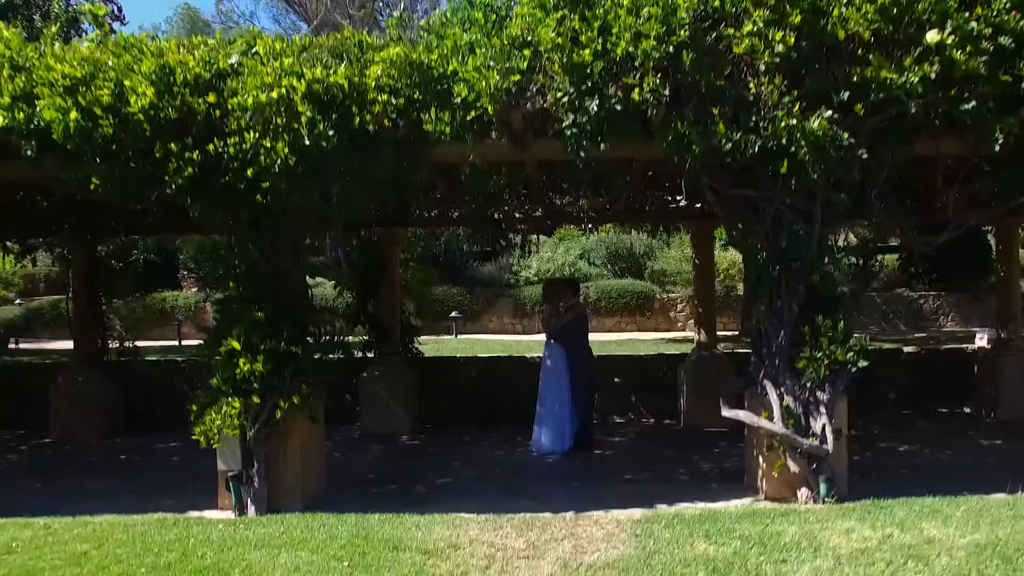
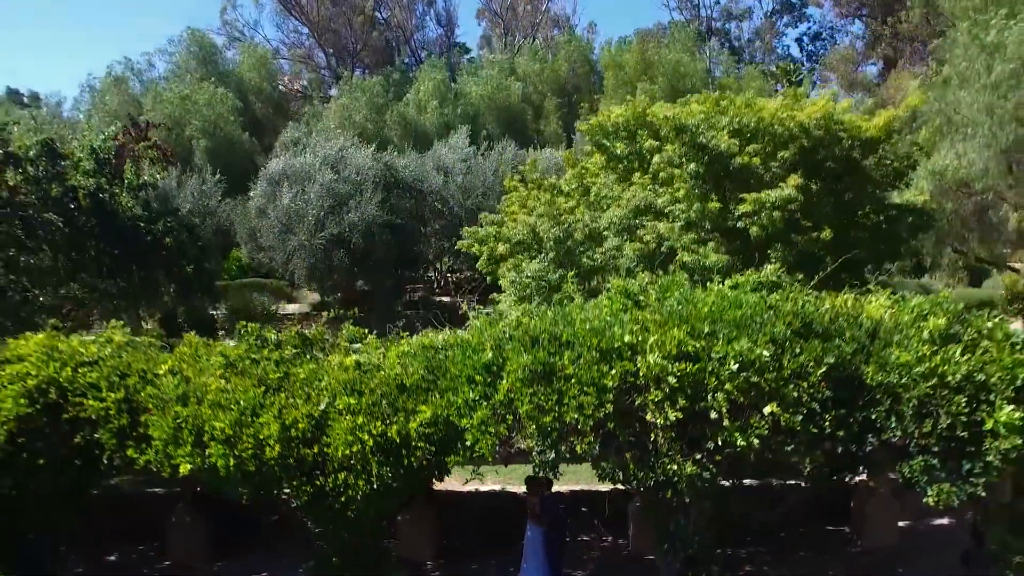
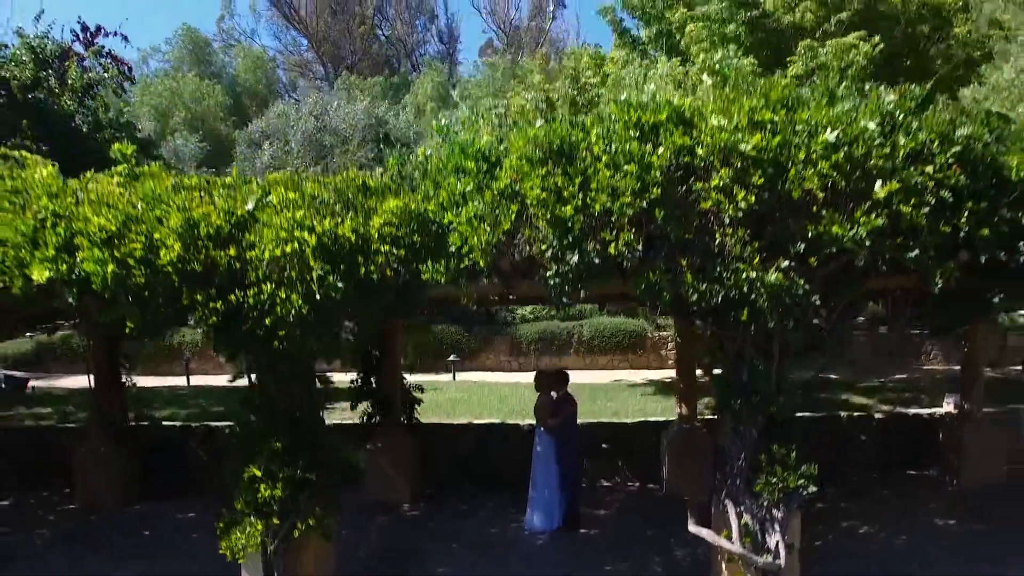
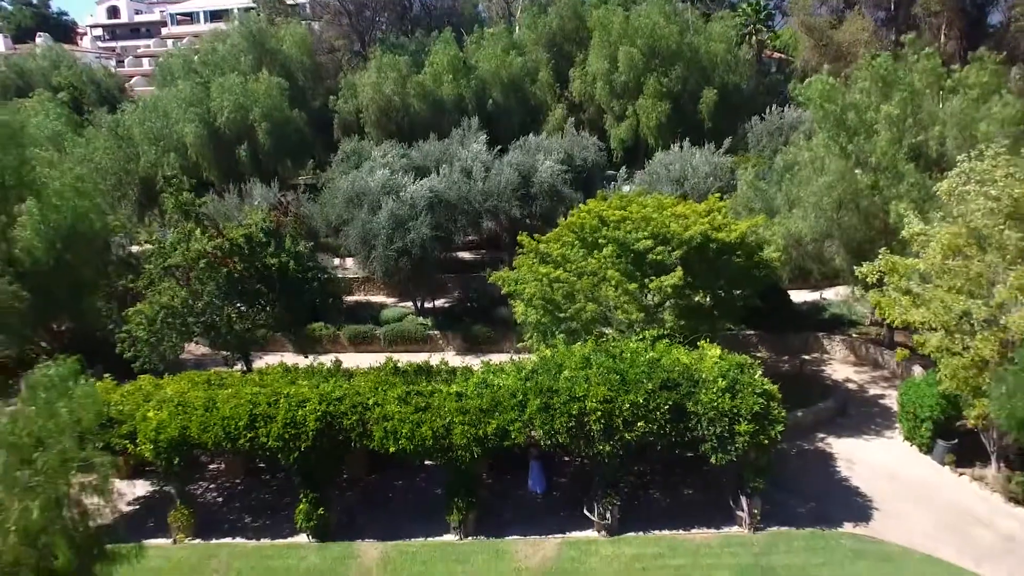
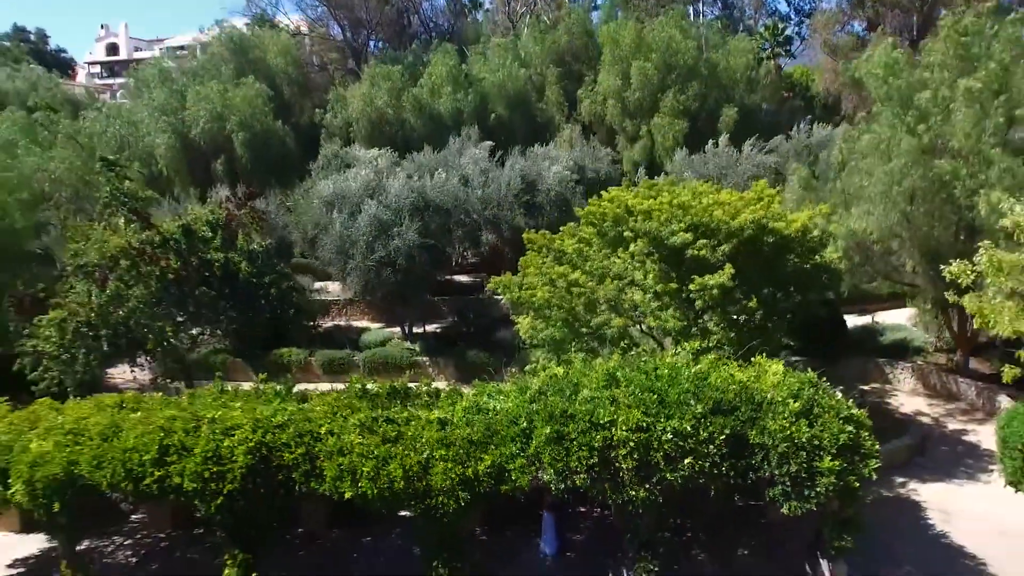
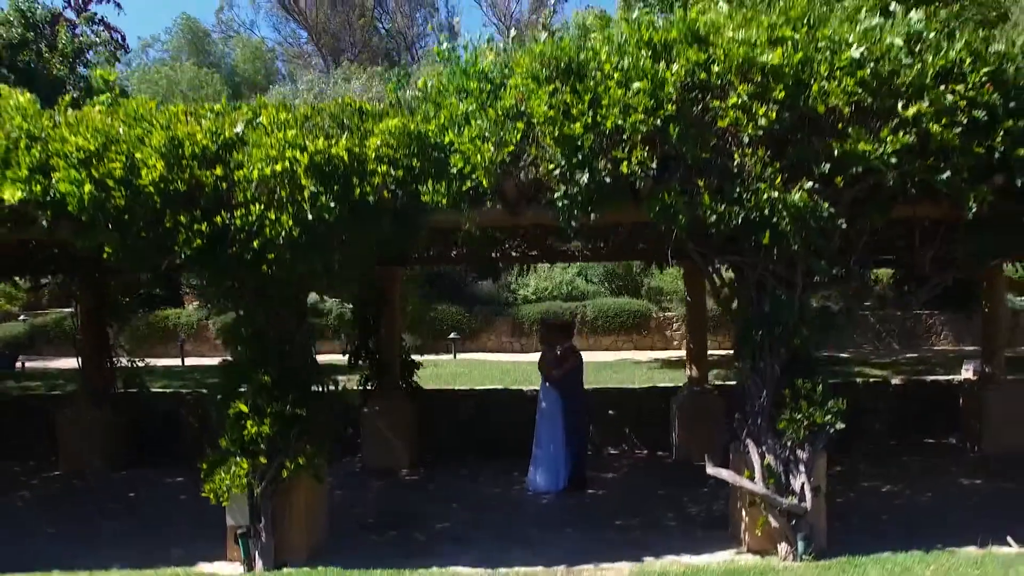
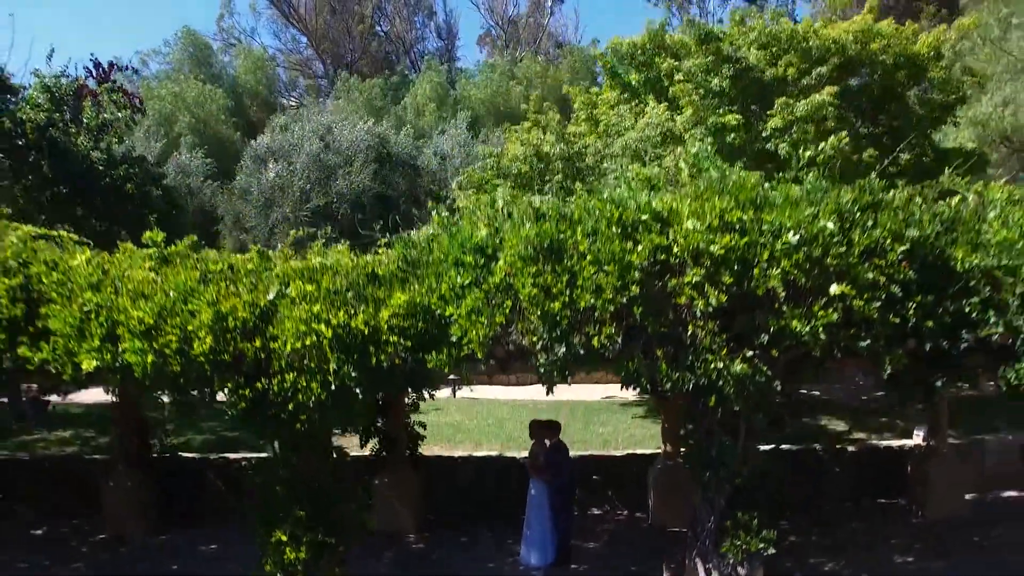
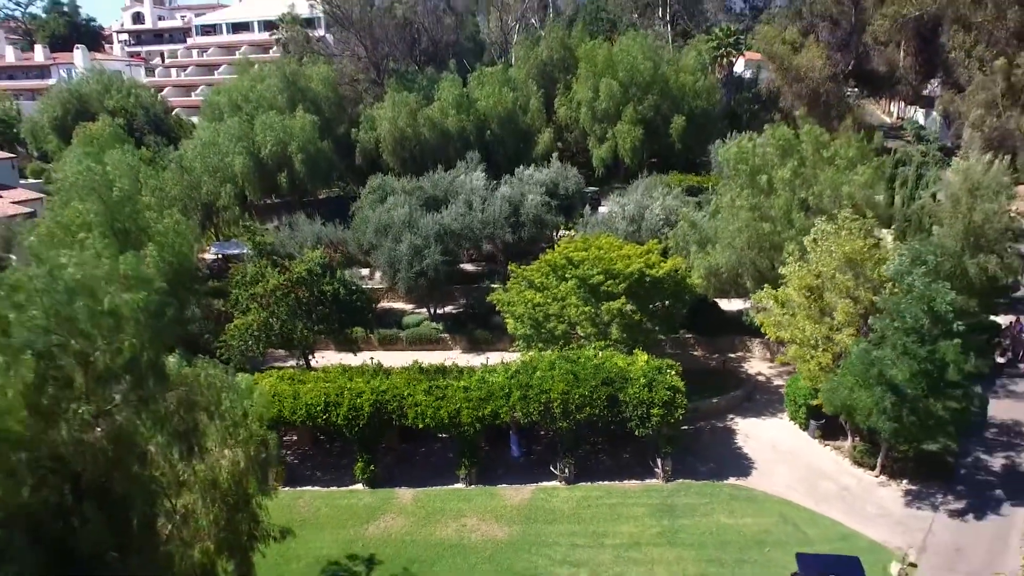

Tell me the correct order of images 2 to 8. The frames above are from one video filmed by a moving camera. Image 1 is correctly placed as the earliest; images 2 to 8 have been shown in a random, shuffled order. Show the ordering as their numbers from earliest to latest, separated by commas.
6, 3, 7, 2, 5, 4, 8
